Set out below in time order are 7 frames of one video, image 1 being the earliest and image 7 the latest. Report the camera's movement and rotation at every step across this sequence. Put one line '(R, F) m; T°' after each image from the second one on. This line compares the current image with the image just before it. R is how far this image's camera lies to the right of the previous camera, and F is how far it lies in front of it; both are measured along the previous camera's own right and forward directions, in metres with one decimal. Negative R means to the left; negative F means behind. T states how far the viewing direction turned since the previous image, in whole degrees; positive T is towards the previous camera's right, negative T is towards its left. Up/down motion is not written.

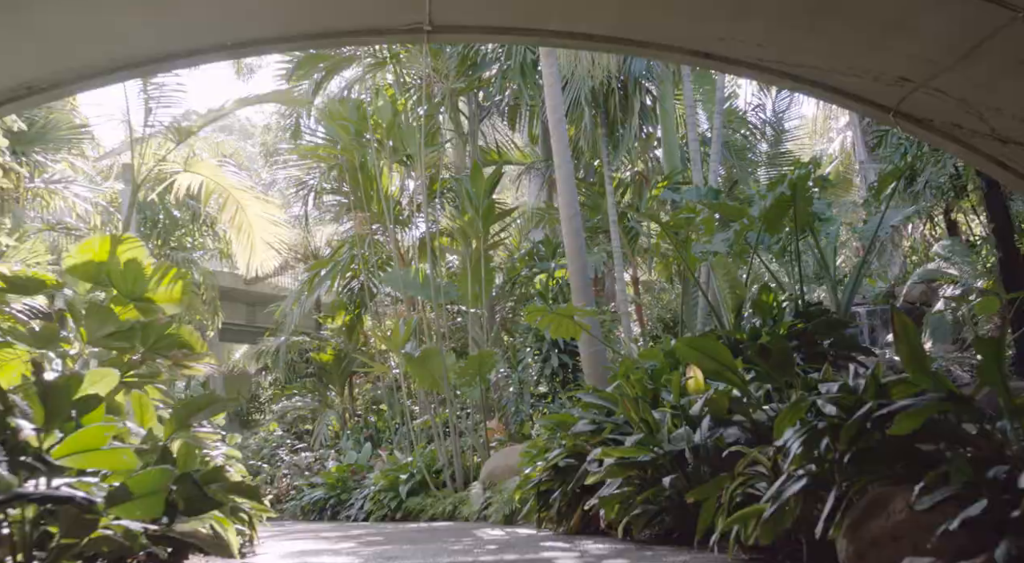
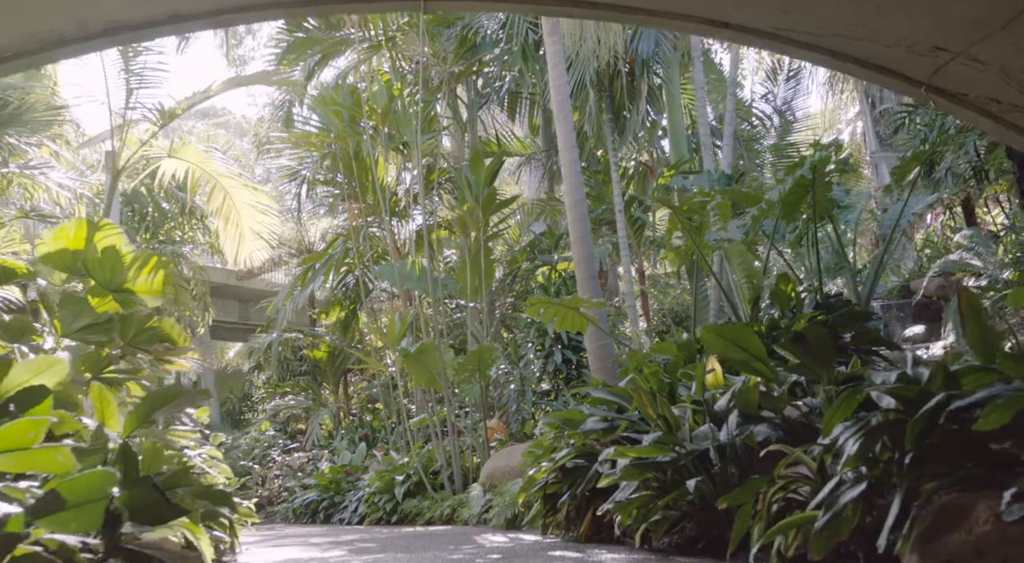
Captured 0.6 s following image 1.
(0.0, +0.3) m; 0°
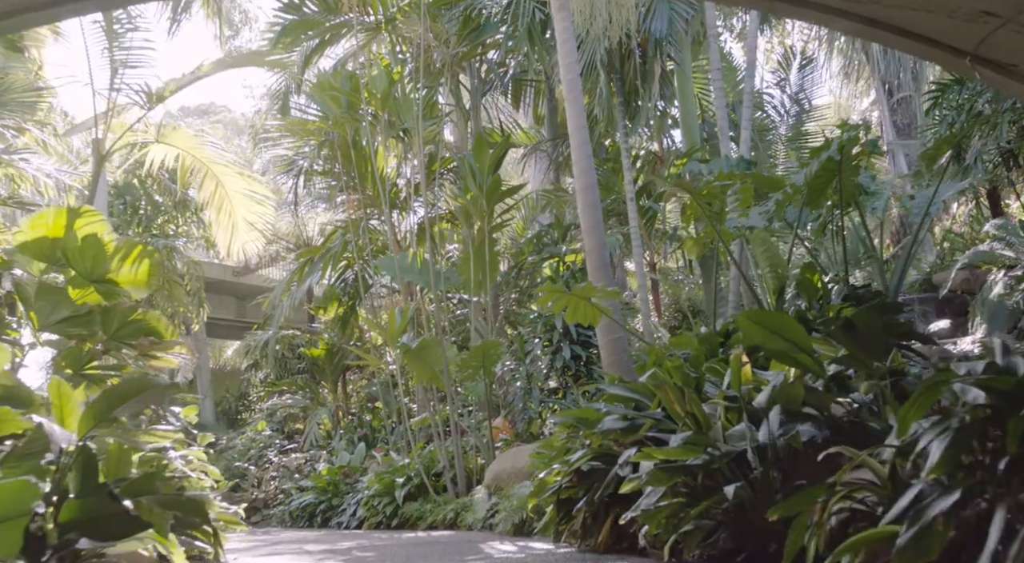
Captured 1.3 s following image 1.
(0.0, +0.3) m; 0°
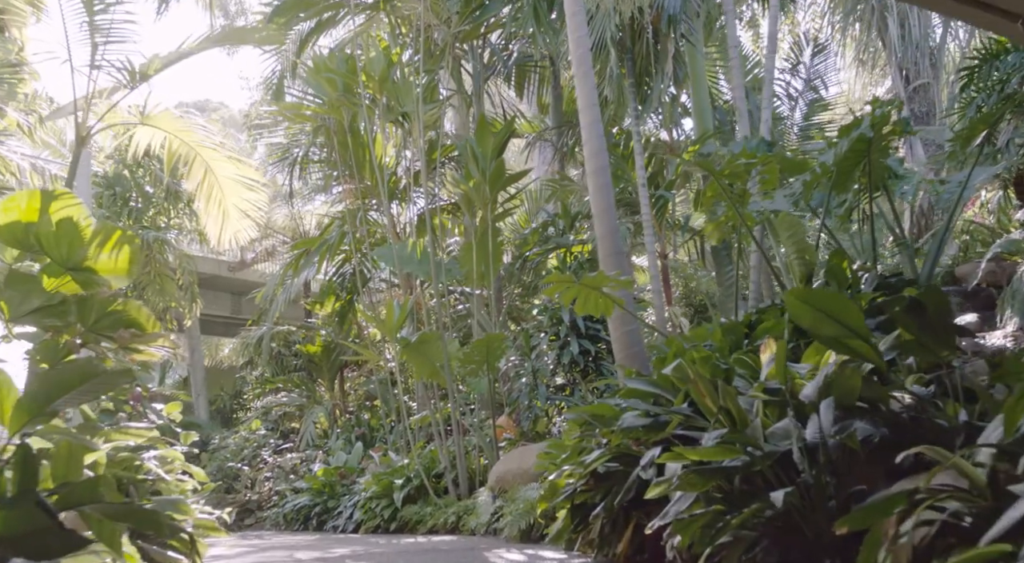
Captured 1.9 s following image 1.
(0.0, +0.3) m; 0°
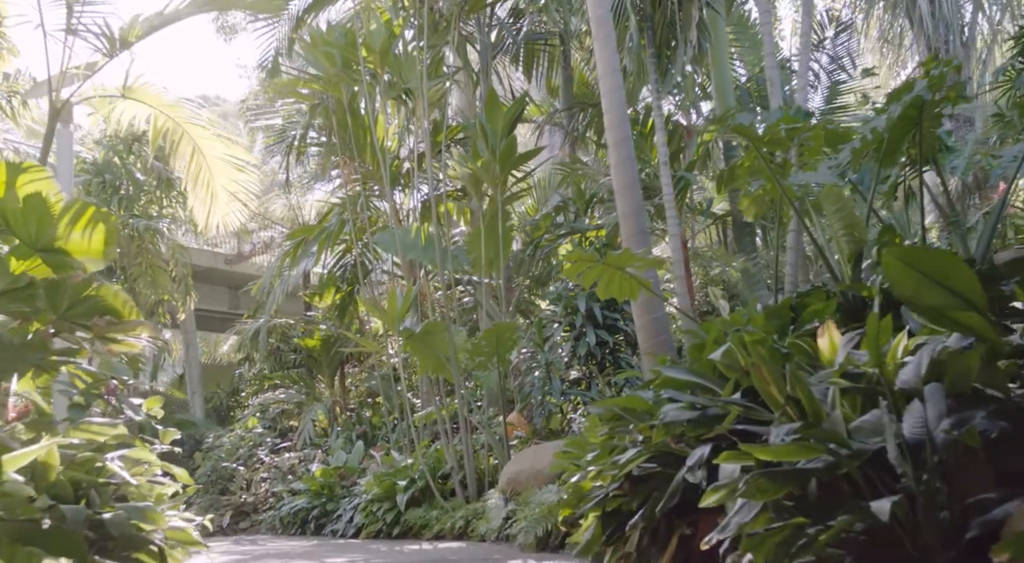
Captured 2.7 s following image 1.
(-0.1, +0.4) m; 0°
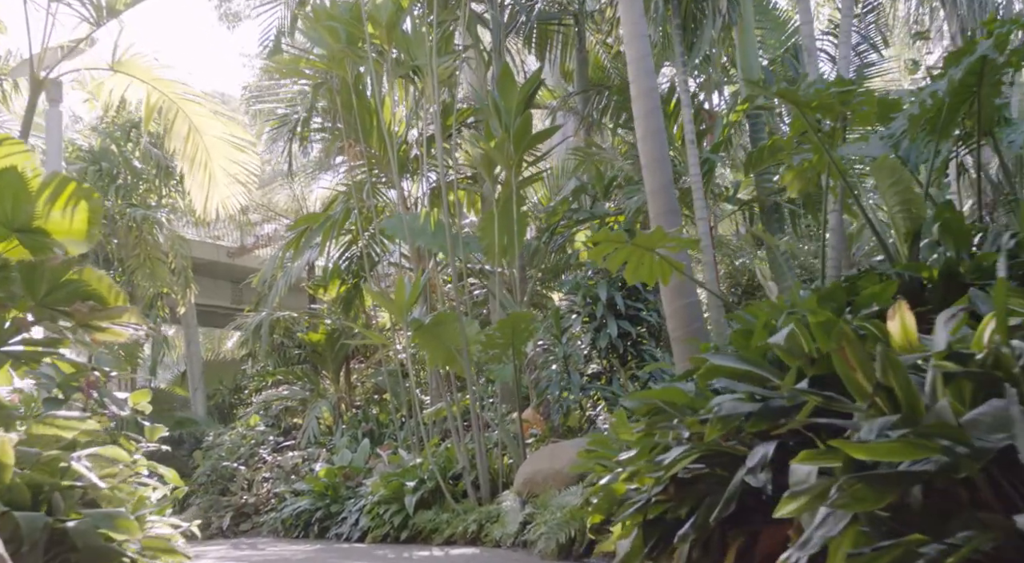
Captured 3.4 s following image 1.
(0.0, +0.4) m; 0°
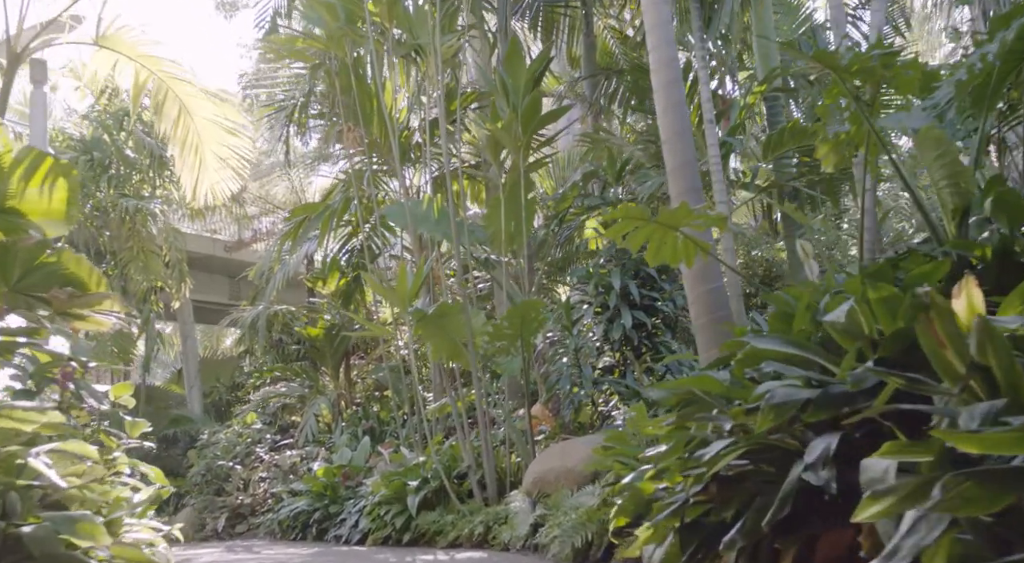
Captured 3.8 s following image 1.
(0.0, +0.3) m; 0°
